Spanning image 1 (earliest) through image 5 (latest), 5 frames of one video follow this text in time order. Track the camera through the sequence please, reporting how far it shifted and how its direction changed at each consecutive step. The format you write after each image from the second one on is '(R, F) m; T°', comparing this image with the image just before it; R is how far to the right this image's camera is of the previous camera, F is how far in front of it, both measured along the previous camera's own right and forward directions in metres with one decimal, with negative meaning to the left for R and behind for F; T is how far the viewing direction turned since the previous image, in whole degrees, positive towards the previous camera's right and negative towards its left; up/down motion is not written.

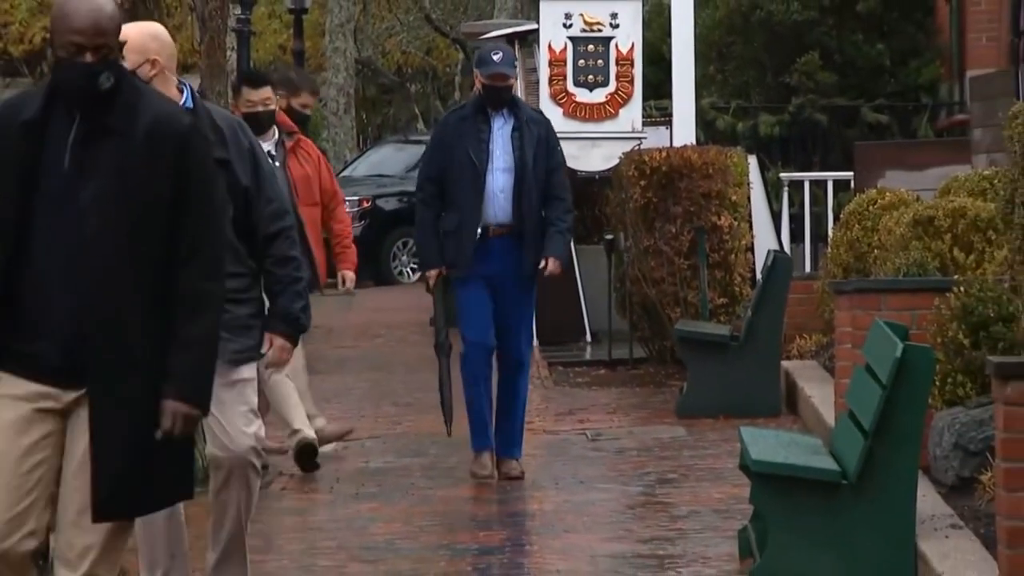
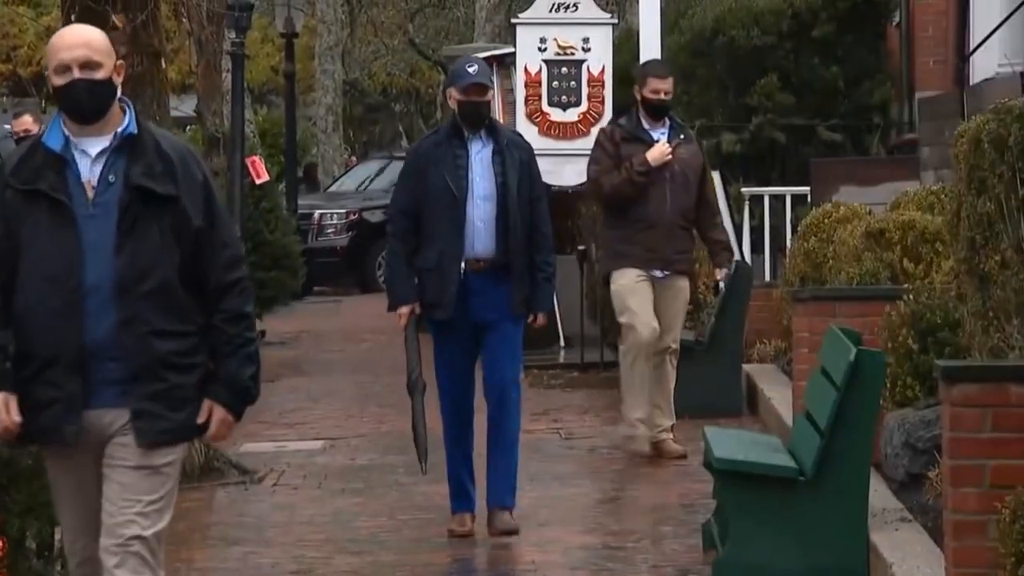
(+0.1, -0.5) m; 0°
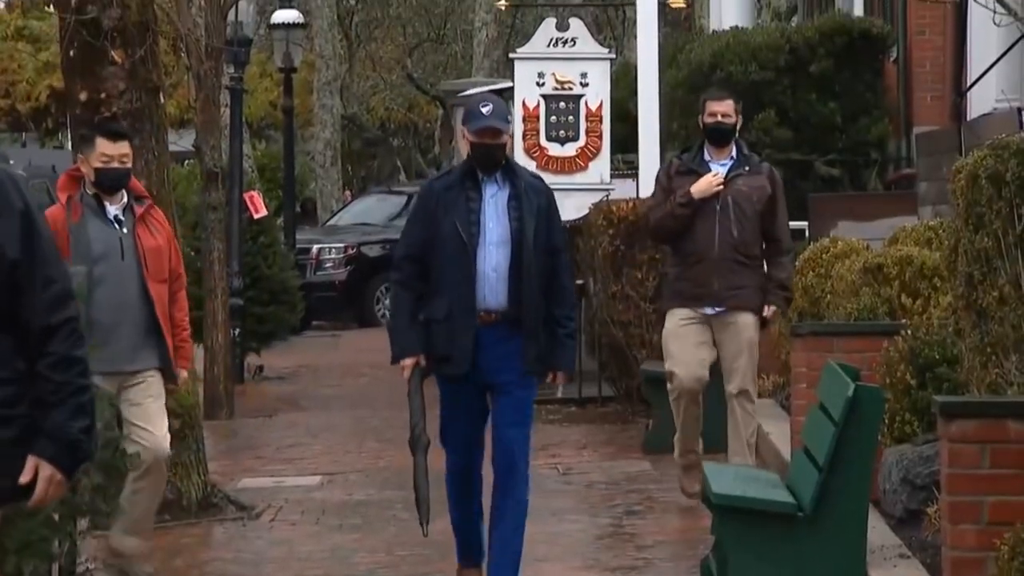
(0.0, 0.0) m; 0°
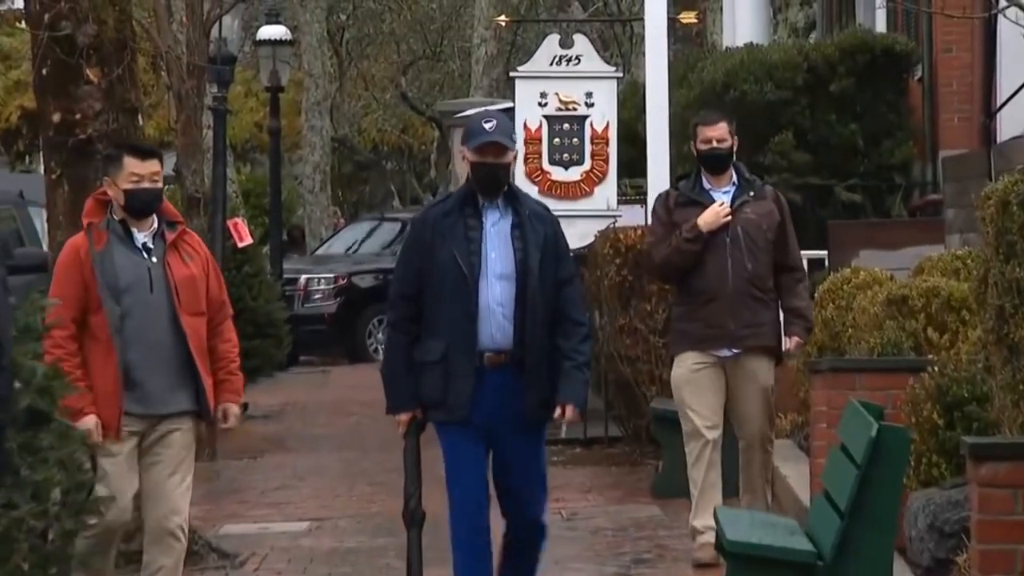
(0.0, +0.5) m; 0°
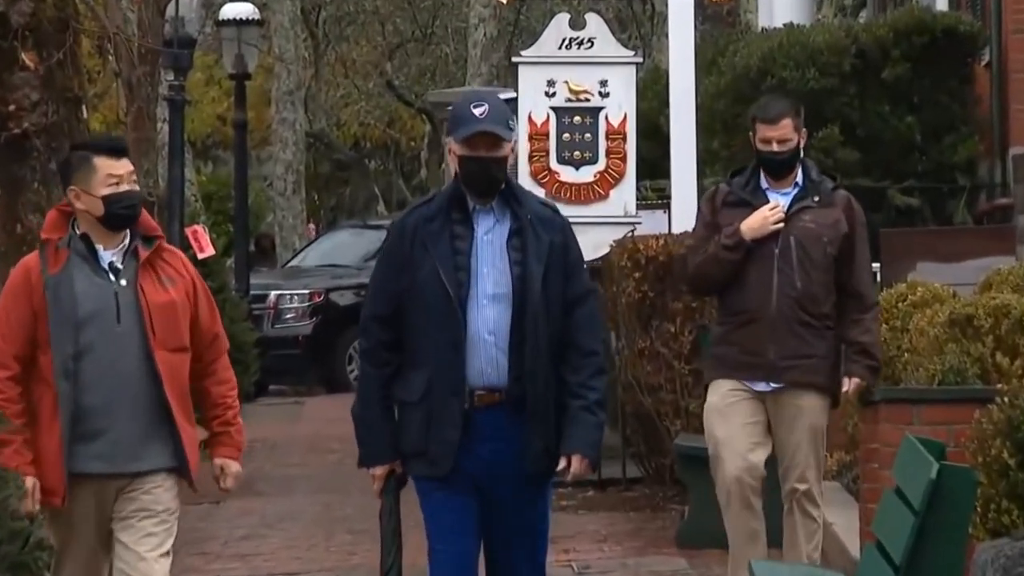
(-0.1, +1.1) m; 0°
